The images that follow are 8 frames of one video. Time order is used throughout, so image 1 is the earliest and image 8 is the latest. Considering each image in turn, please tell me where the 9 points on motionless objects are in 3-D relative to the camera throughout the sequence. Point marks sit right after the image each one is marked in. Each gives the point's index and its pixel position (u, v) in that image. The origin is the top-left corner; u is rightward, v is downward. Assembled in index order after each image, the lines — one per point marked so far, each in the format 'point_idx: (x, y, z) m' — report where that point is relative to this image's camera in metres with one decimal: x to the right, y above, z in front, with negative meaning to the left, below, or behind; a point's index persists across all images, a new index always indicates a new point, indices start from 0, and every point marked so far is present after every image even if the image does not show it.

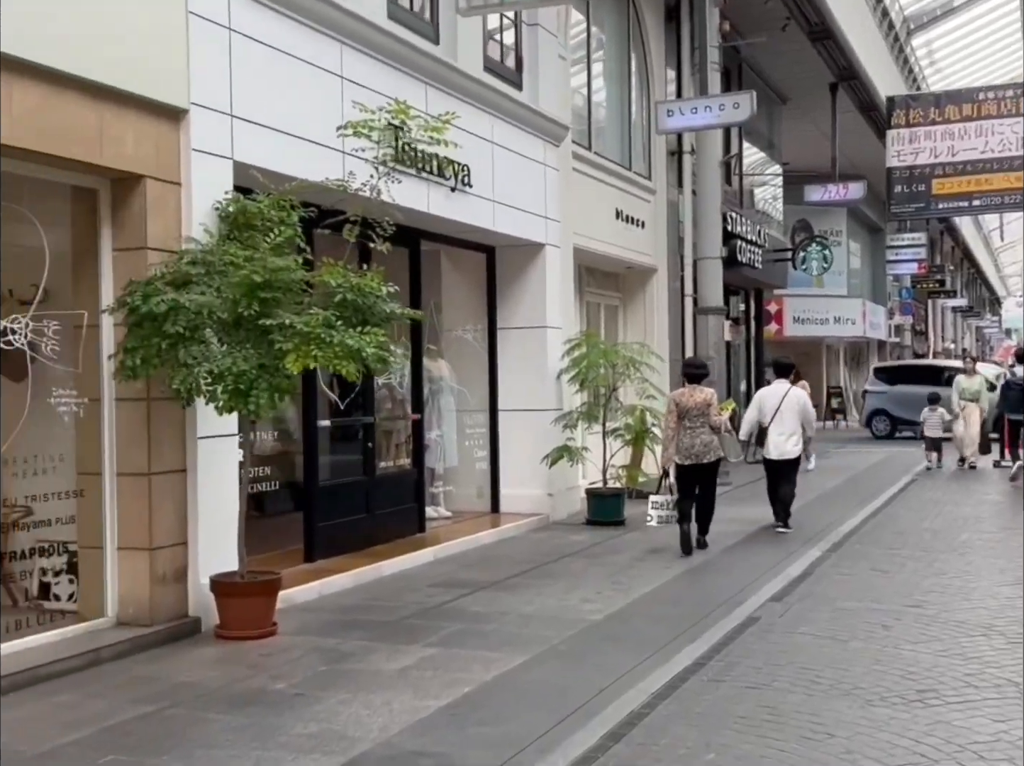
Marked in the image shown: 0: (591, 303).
0: (+1.0, +1.1, +15.2) m
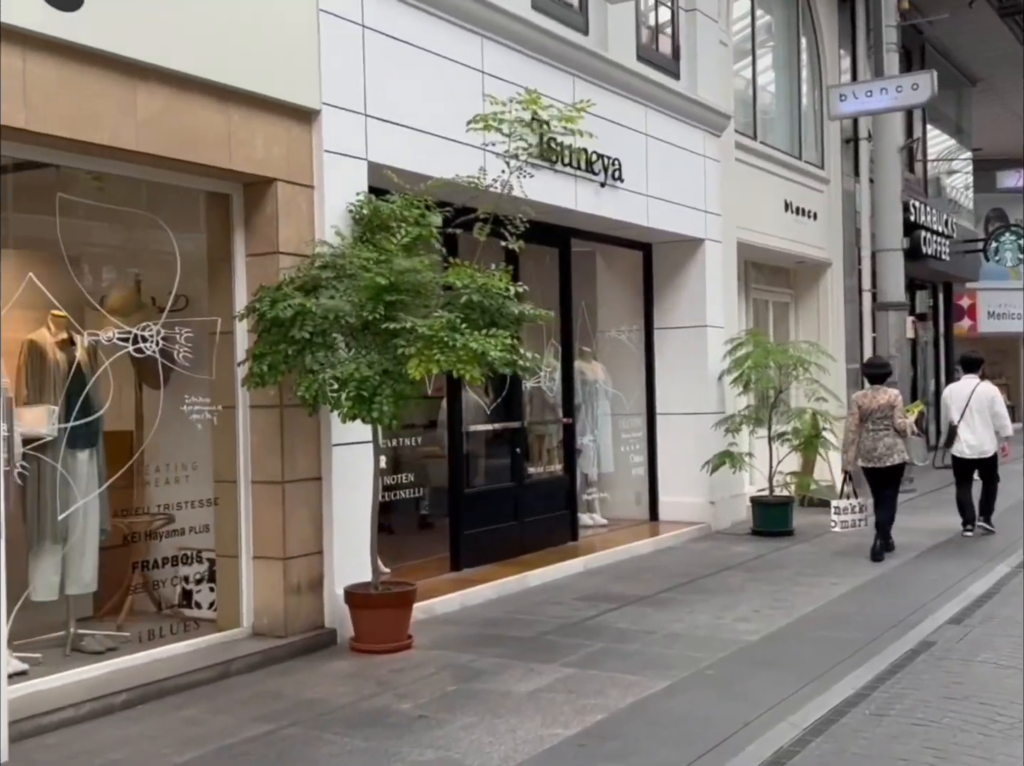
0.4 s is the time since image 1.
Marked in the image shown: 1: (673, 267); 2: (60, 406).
0: (+3.1, +1.0, +14.5) m
1: (+1.6, +1.2, +11.7) m
2: (-2.3, -0.1, +5.8) m
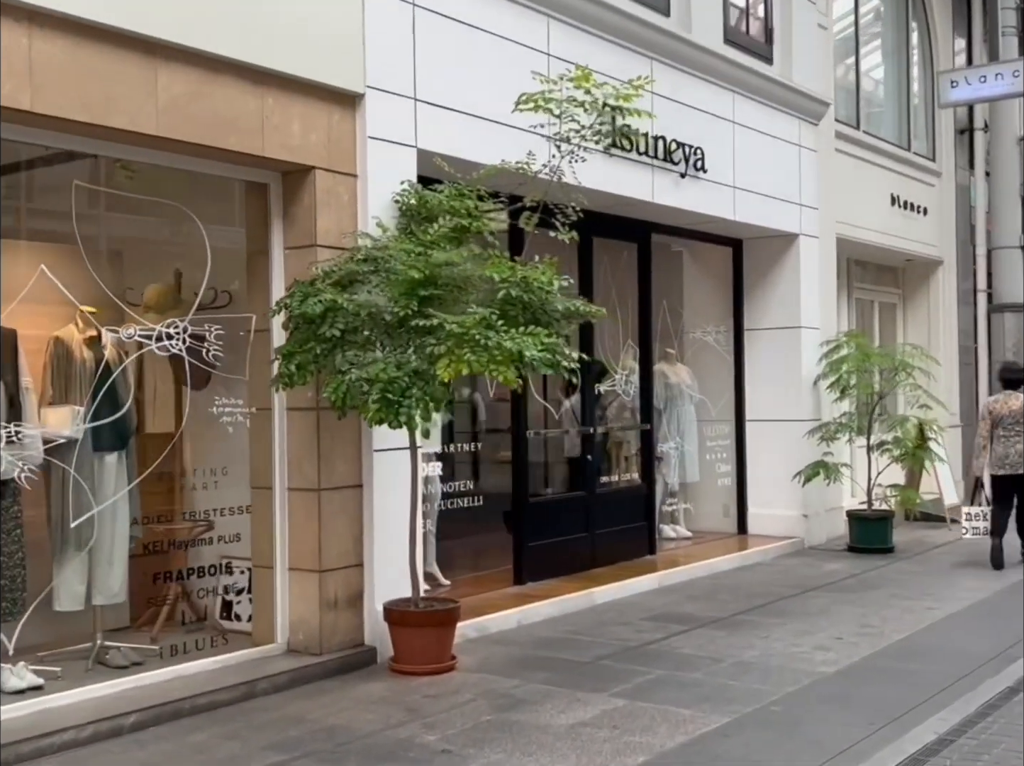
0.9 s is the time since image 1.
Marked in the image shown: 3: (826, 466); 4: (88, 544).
0: (+4.2, +1.0, +13.6) m
1: (+2.4, +1.2, +11.0) m
2: (-2.1, -0.1, +5.5) m
3: (+2.8, -0.7, +10.2) m
4: (-2.1, -0.8, +5.6) m
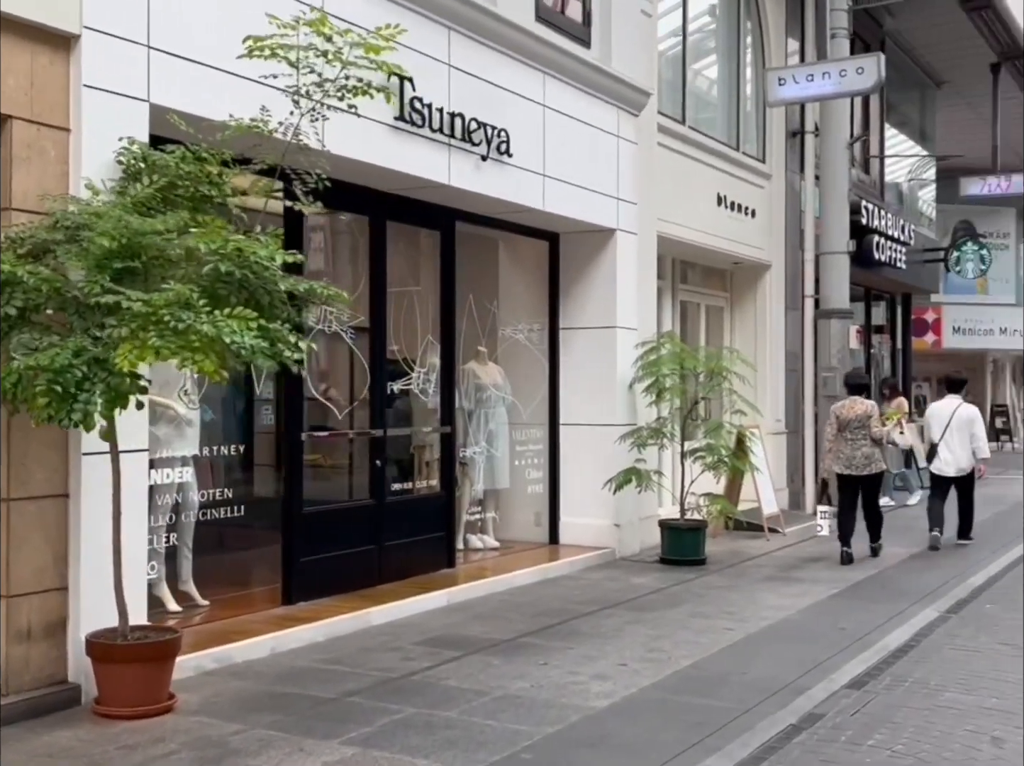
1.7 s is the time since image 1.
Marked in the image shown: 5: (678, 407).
0: (+2.0, +0.9, +13.2) m
1: (+0.6, +1.1, +10.4) m
2: (-3.2, 0.0, +4.4) m
3: (+1.1, -0.8, +9.7) m
4: (-3.2, -0.7, +4.5) m
5: (+1.5, -0.2, +10.2) m
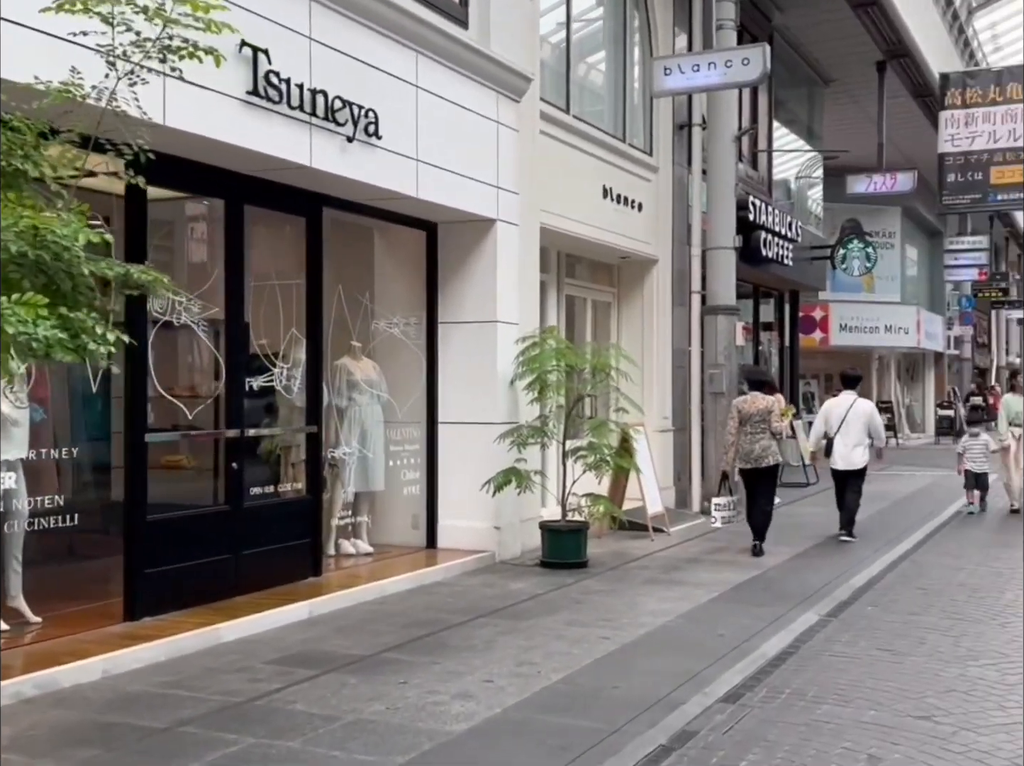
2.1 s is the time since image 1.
0: (+0.7, +1.0, +12.9) m
1: (-0.5, +1.2, +10.0) m
2: (-3.8, 0.0, +3.7) m
3: (0.0, -0.7, +9.3) m
4: (-3.8, -0.7, +3.7) m
5: (+0.4, -0.2, +9.8) m
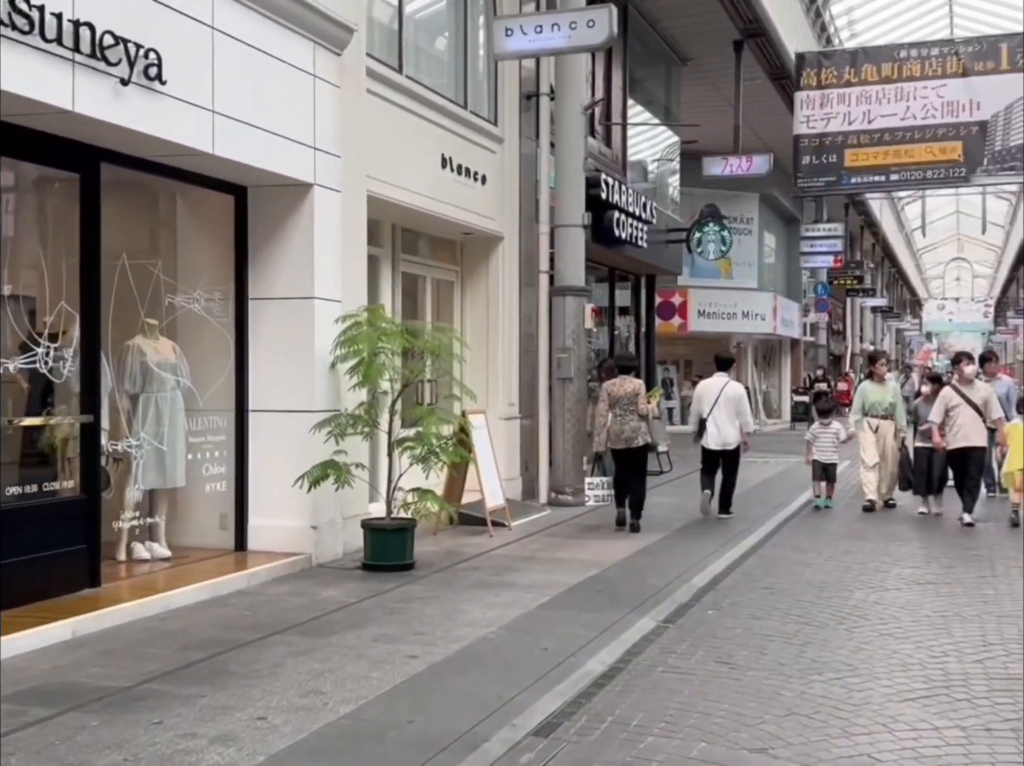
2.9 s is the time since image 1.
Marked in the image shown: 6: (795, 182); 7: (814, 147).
0: (-1.0, +1.1, +12.0) m
1: (-1.9, +1.3, +8.9) m
2: (-4.4, 0.0, +2.4) m
3: (-1.3, -0.6, +8.4) m
4: (-4.5, -0.6, +2.4) m
5: (-1.0, 0.0, +8.9) m
6: (+4.3, +3.1, +17.5) m
7: (+4.6, +3.6, +17.4) m
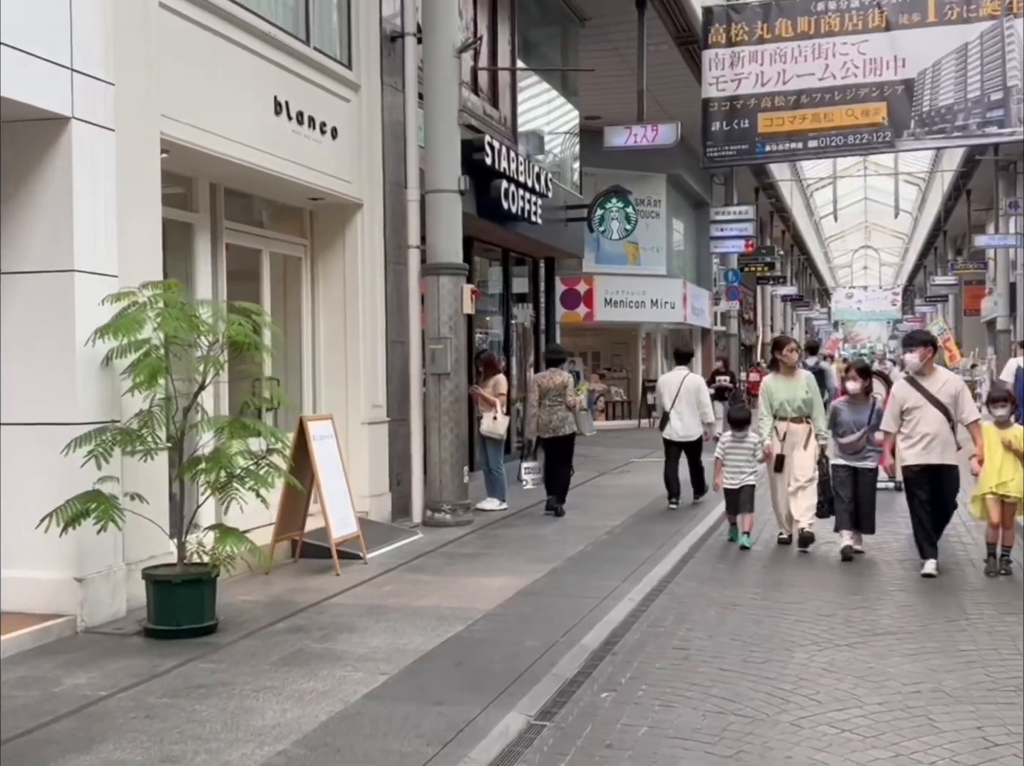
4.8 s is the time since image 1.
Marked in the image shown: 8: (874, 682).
0: (-2.3, +1.1, +9.8) m
1: (-2.8, +1.3, +6.7) m
2: (-4.9, -0.1, -0.1) m
3: (-2.2, -0.6, +6.2) m
4: (-4.9, -0.7, 0.0) m
5: (-2.0, -0.1, +6.7) m
6: (+2.6, +3.2, +15.7) m
7: (+2.9, +3.7, +15.6) m
8: (+1.7, -1.4, +5.4) m
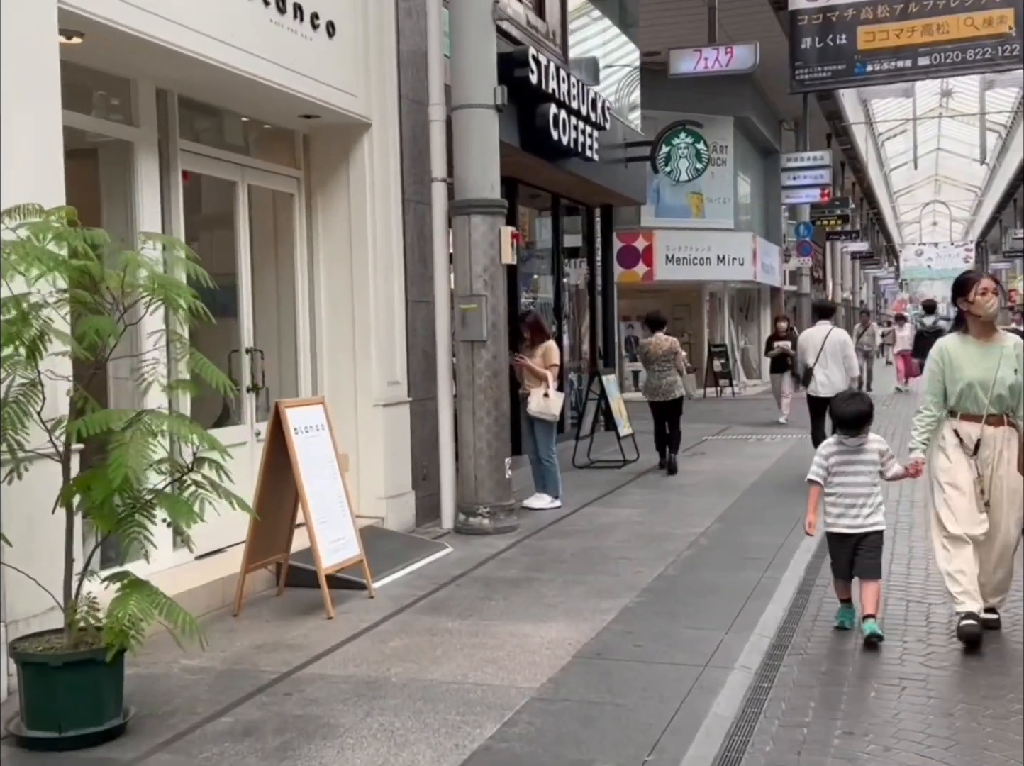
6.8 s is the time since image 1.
0: (-1.9, +1.3, +7.5) m
1: (-2.7, +1.4, +4.5) m
2: (-5.0, -0.2, -2.1) m
3: (-2.0, -0.6, +4.0) m
4: (-5.0, -0.9, -2.1) m
5: (-1.8, 0.0, +4.5) m
6: (+3.2, +3.6, +13.2) m
7: (+3.5, +4.1, +13.1) m
8: (+1.9, -1.3, +3.1) m
